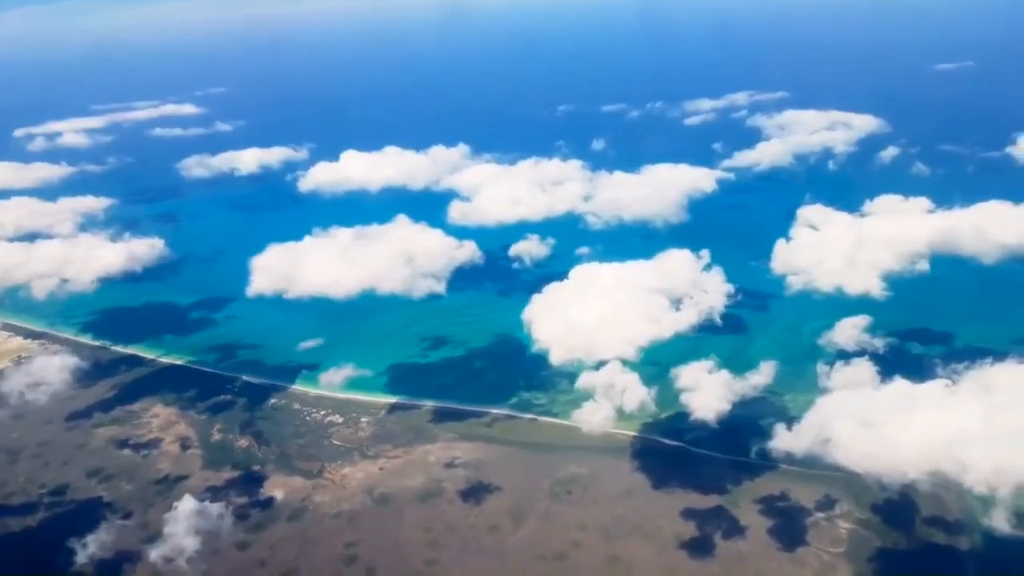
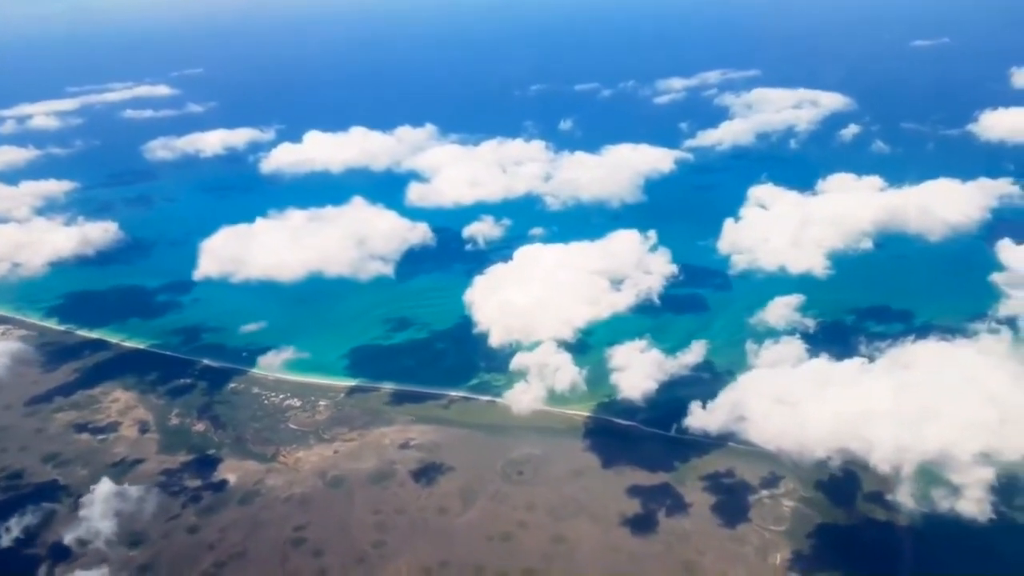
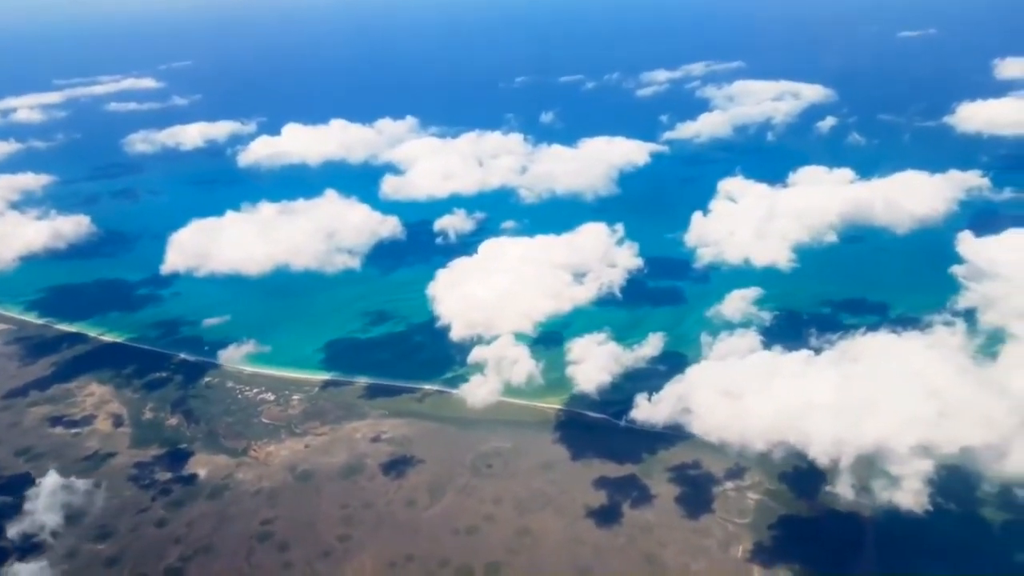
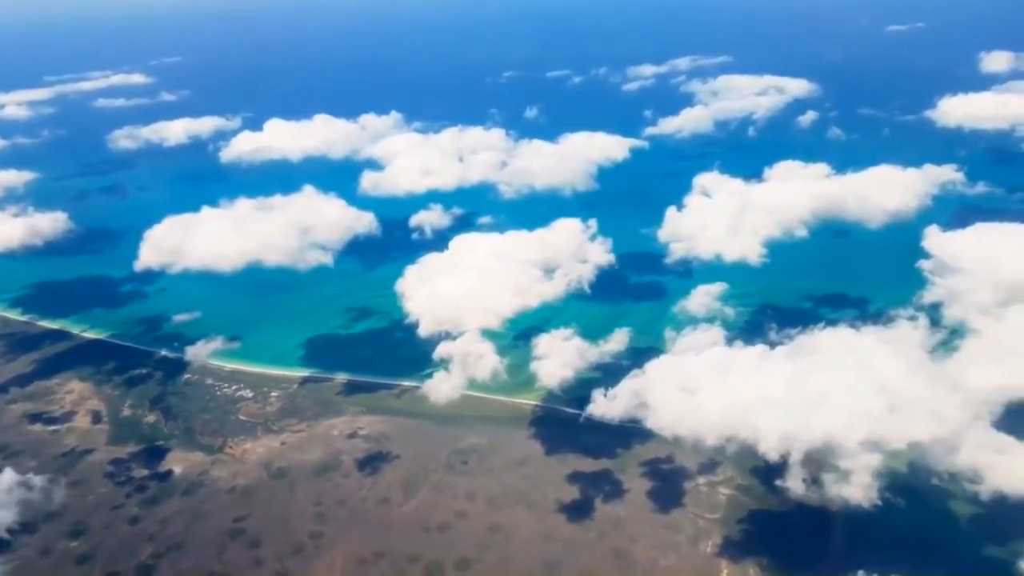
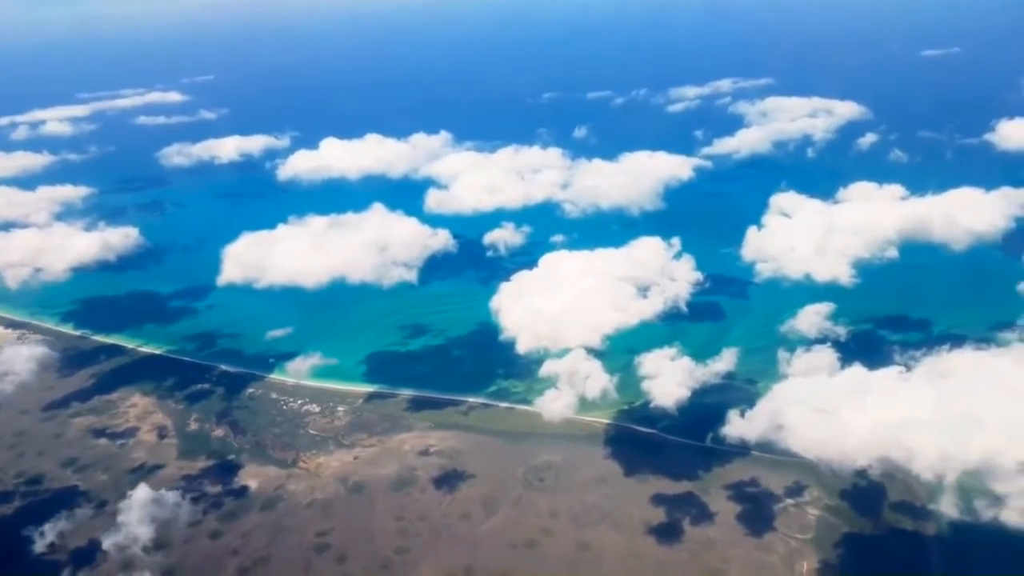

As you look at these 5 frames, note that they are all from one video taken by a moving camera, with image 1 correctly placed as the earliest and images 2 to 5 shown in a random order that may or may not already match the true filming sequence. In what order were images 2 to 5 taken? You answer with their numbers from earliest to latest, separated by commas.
5, 2, 3, 4
